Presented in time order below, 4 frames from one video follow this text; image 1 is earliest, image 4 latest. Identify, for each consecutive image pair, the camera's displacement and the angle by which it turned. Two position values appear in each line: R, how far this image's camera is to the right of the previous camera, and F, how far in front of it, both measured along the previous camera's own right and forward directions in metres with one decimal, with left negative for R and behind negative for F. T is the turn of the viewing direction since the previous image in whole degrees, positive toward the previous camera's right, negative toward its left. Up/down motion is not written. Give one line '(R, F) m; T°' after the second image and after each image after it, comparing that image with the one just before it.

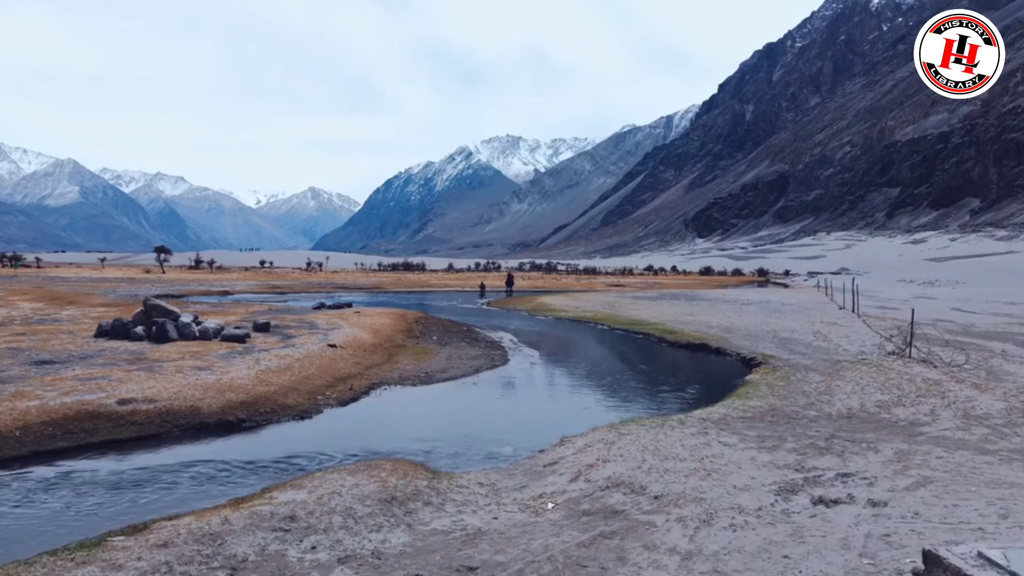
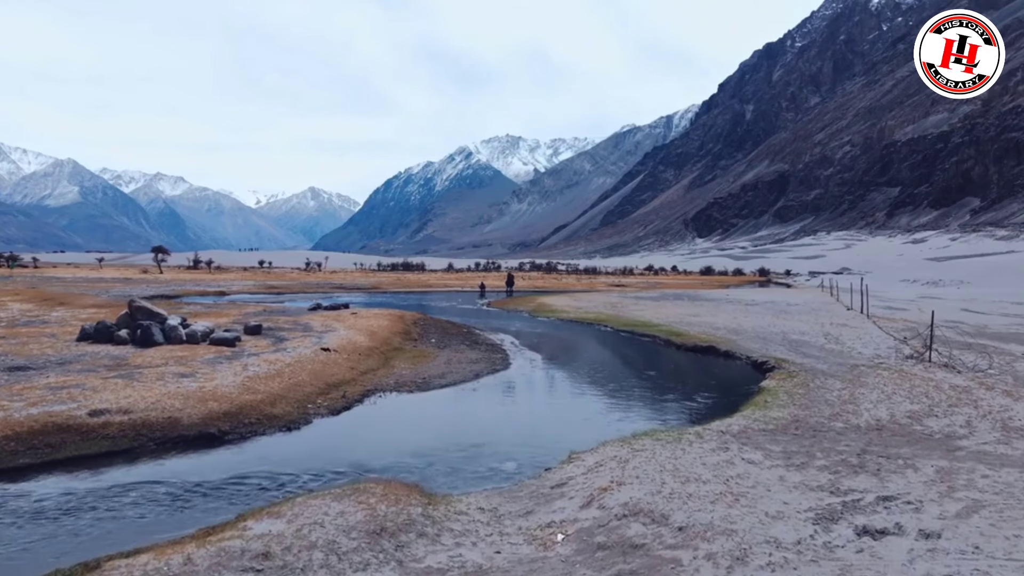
(-0.1, +1.1) m; 0°
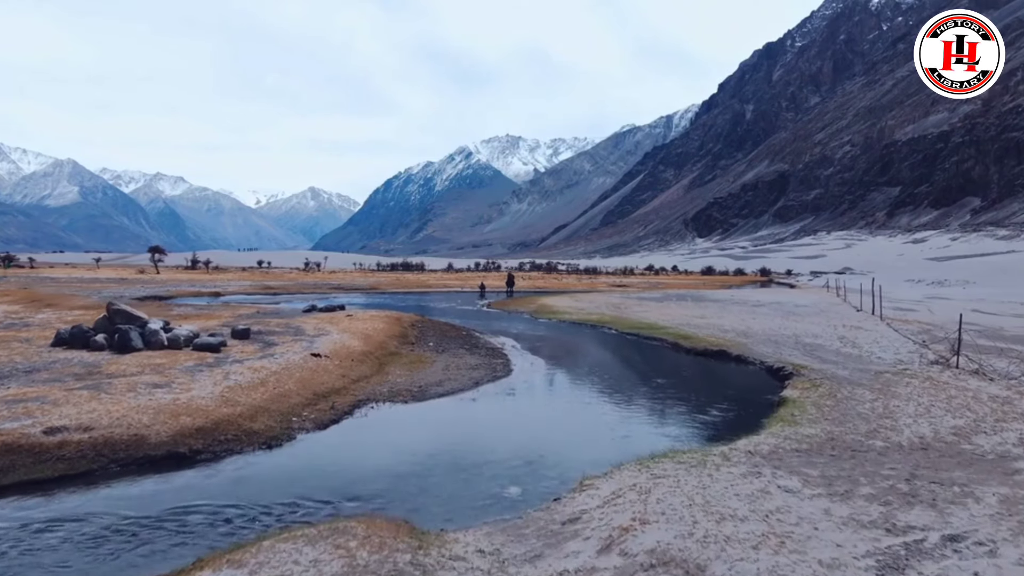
(-0.1, +1.5) m; 0°
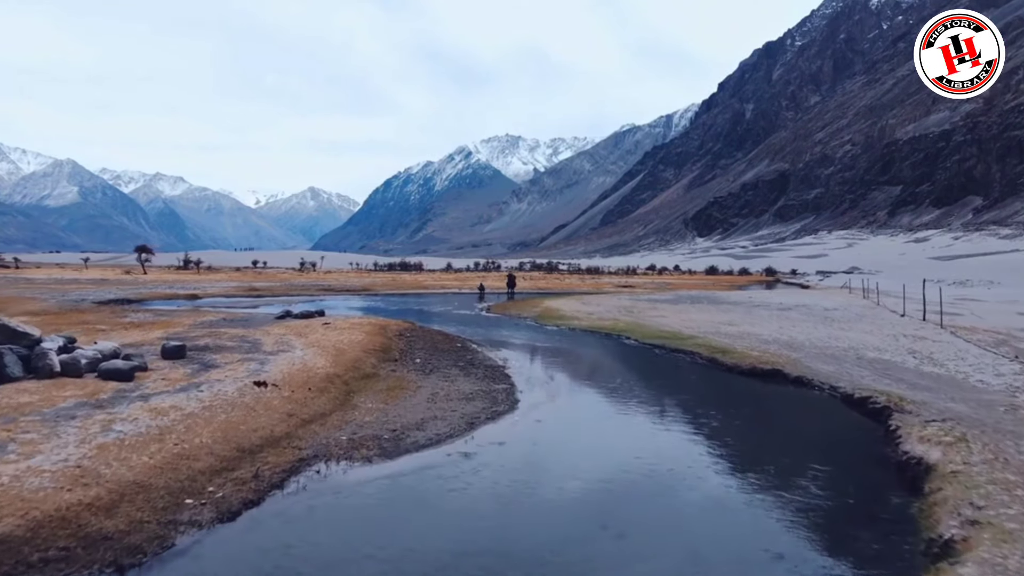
(-0.2, +5.8) m; 0°
